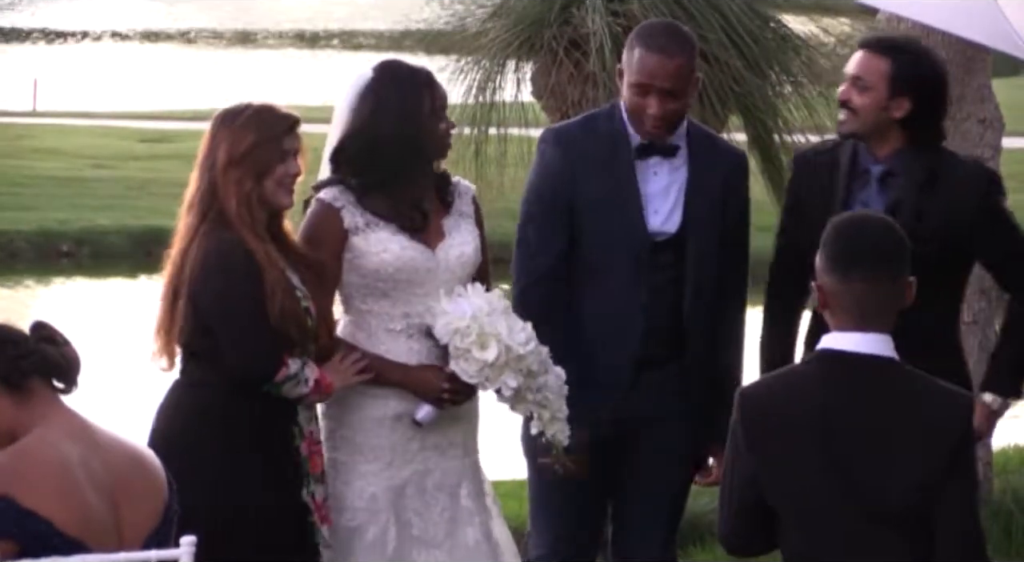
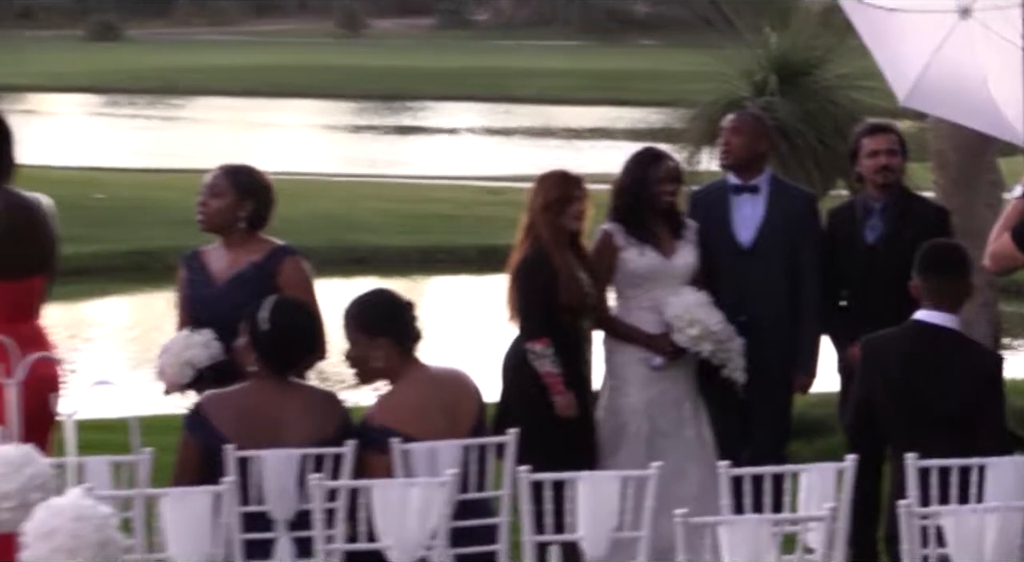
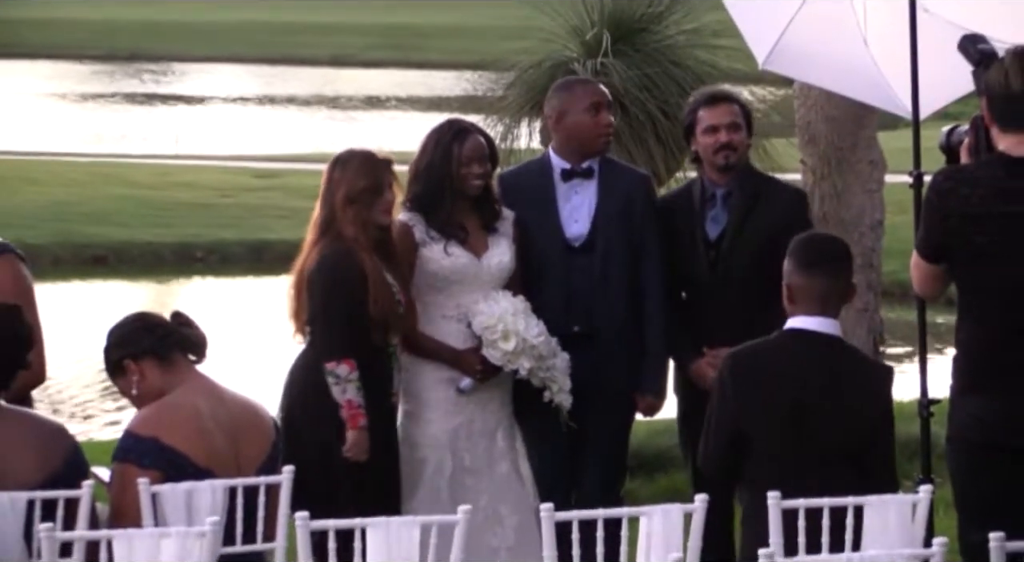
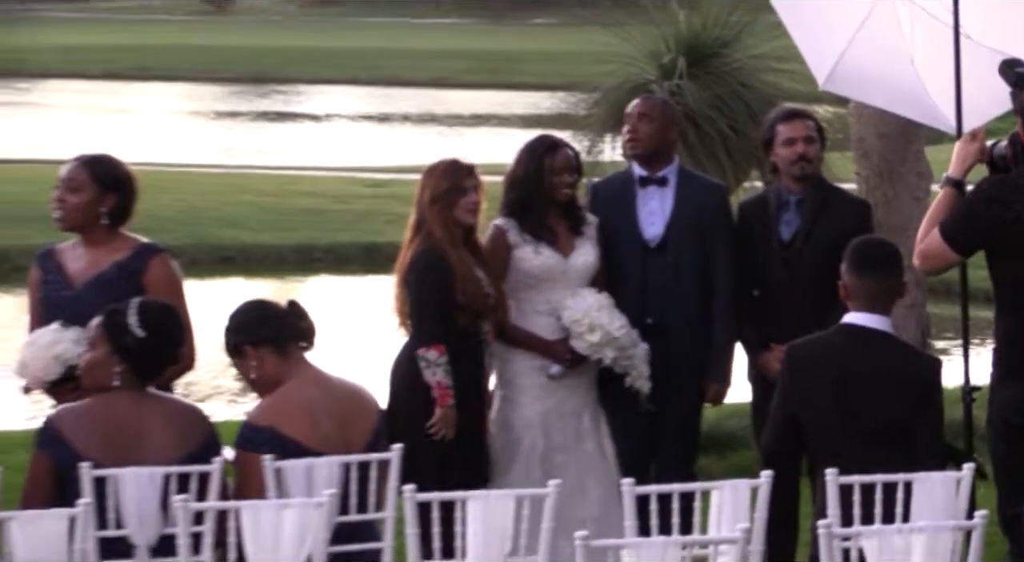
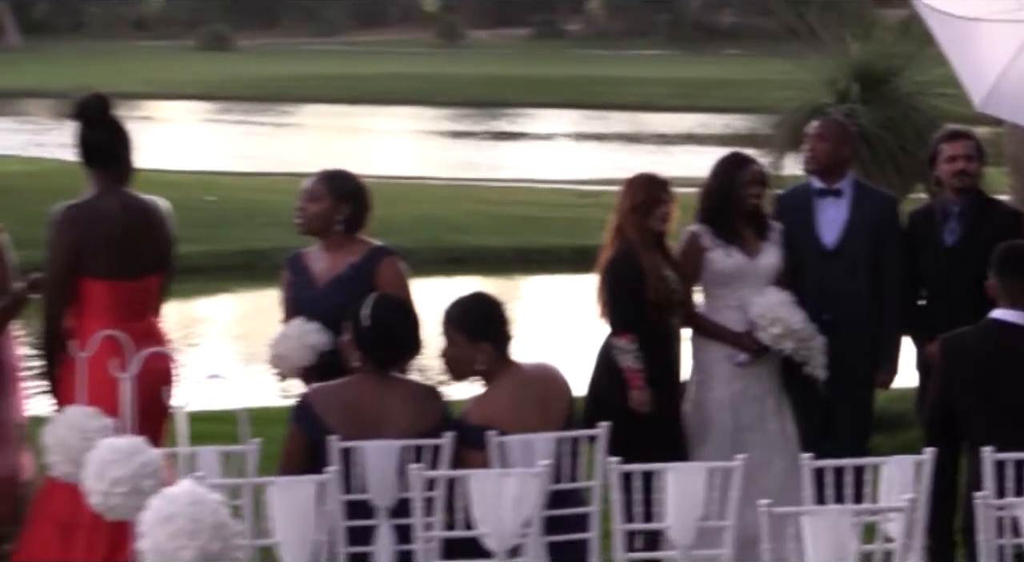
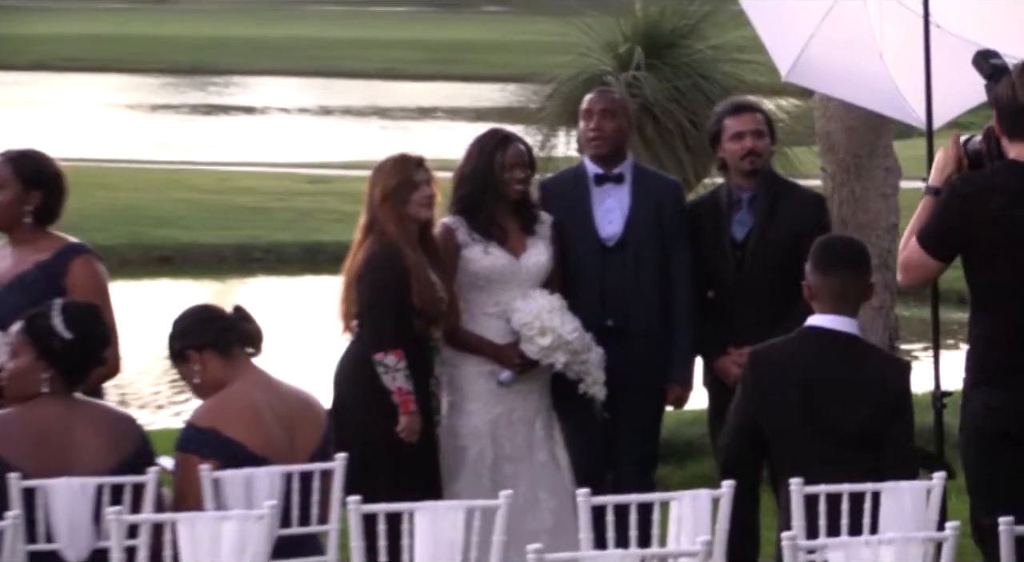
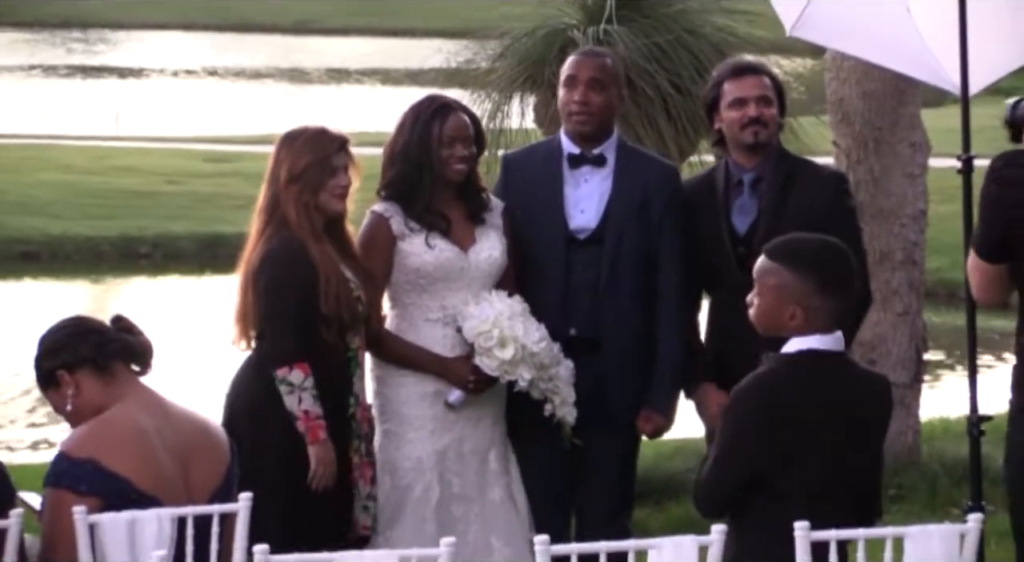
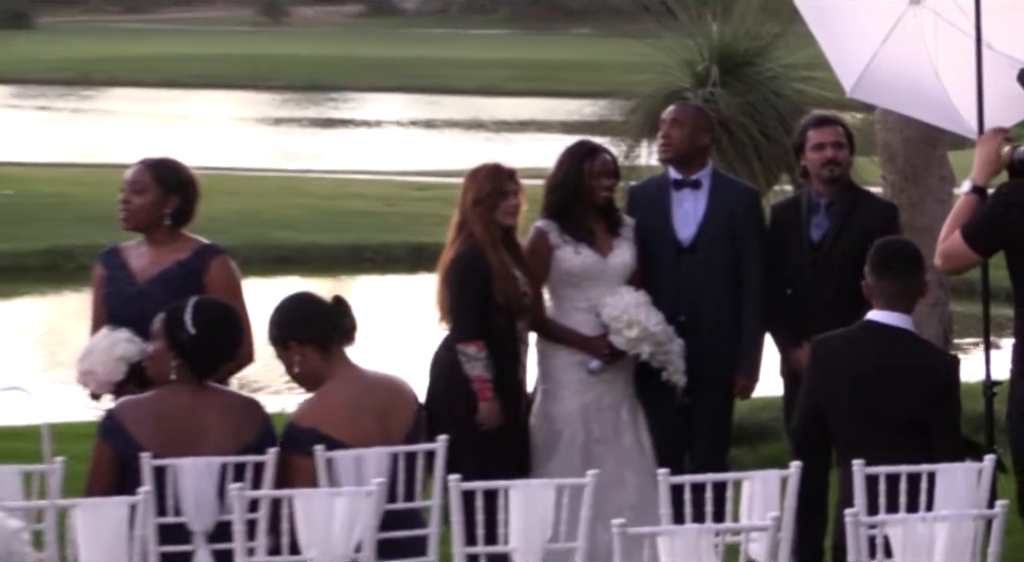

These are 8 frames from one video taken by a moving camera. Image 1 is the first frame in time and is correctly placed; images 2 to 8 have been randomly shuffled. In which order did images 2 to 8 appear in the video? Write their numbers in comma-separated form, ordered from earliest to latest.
7, 3, 6, 4, 8, 2, 5
